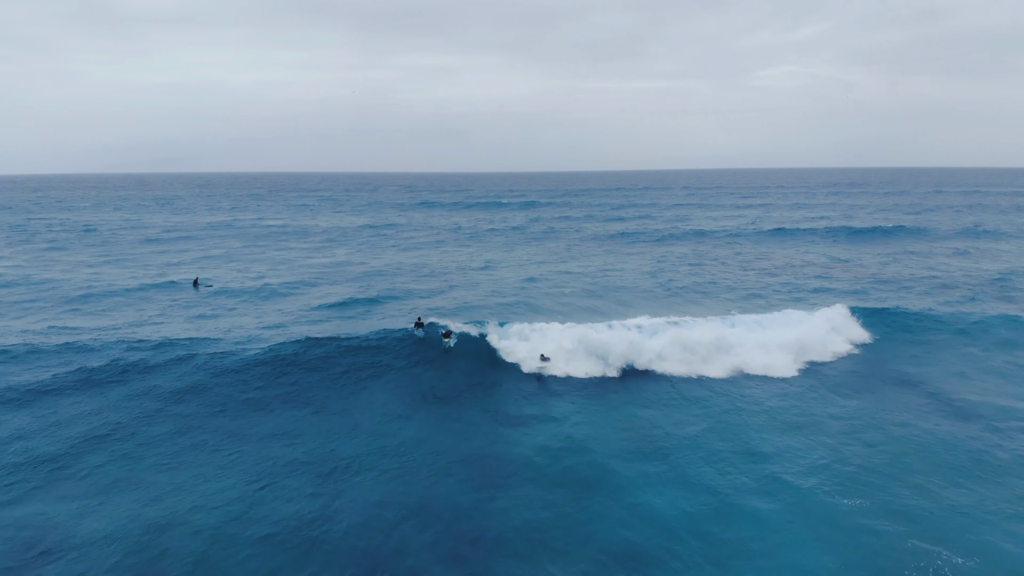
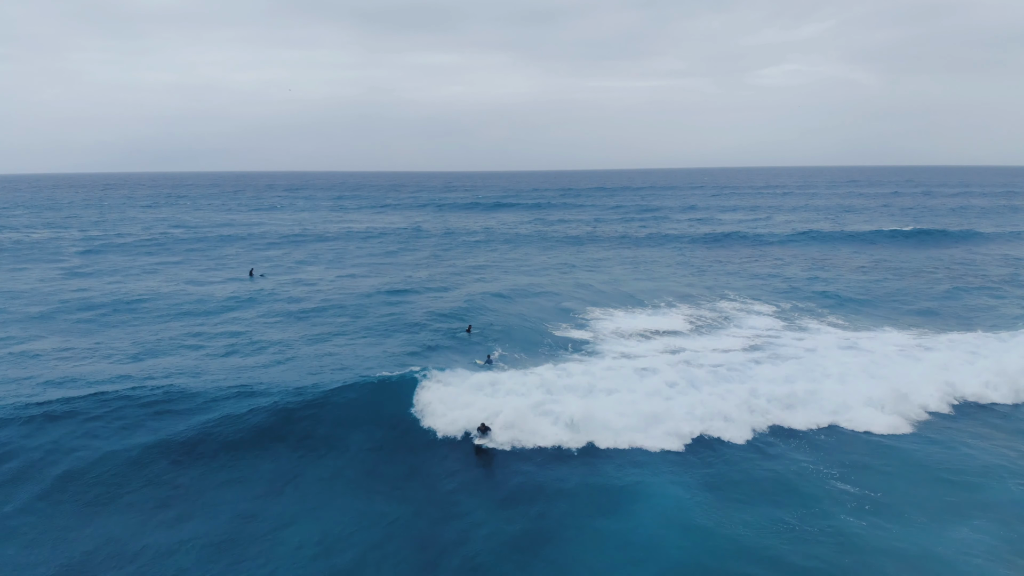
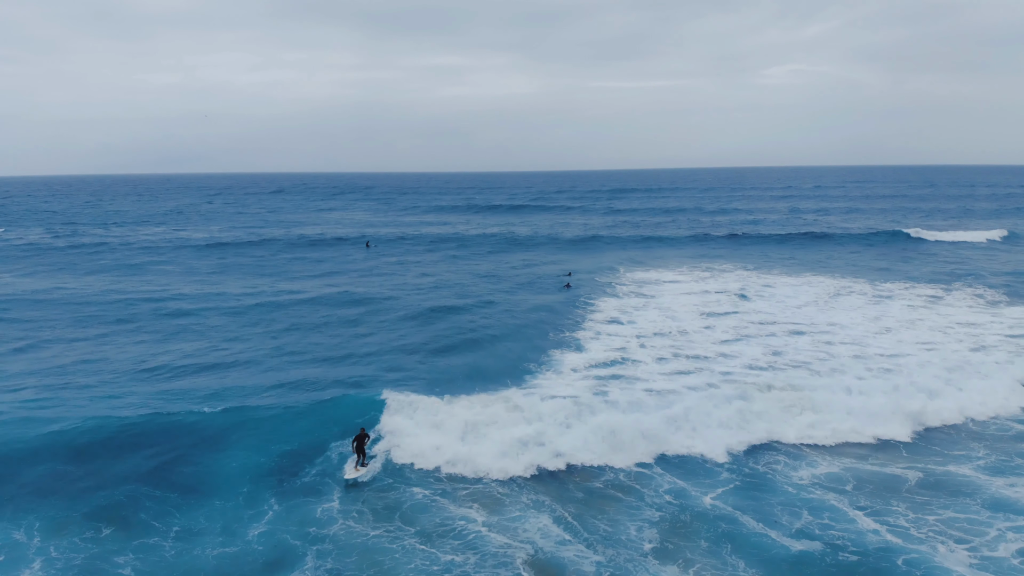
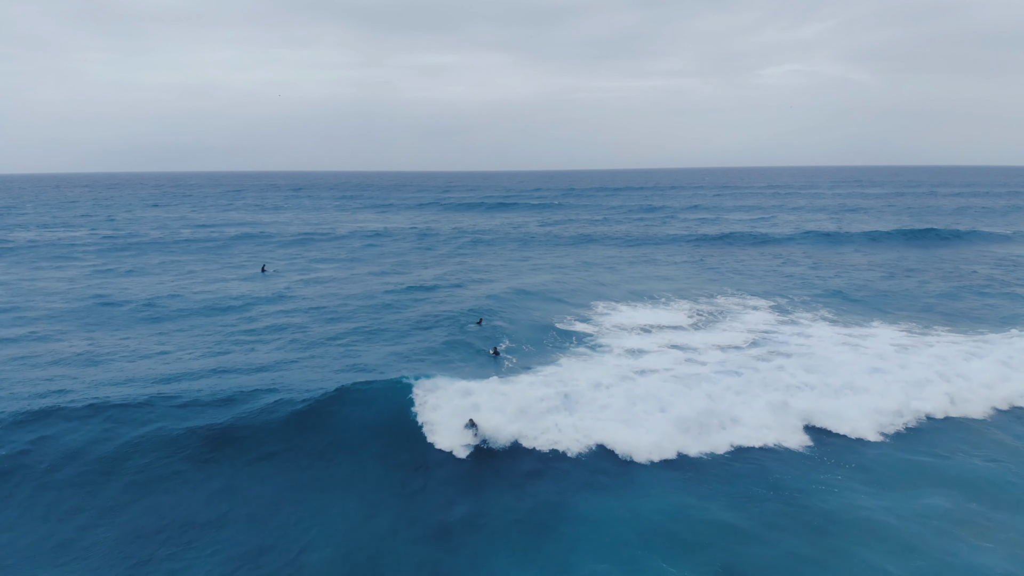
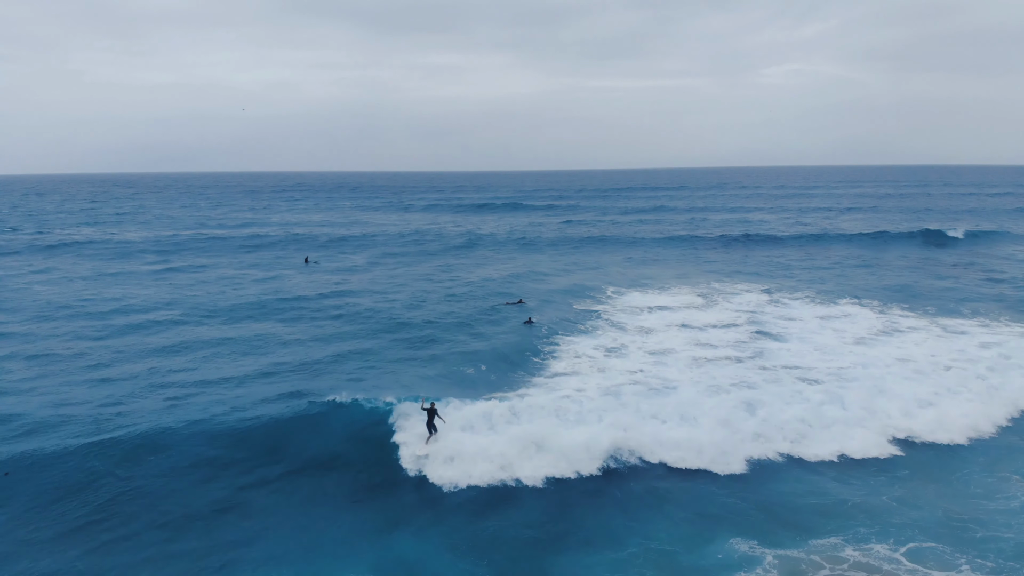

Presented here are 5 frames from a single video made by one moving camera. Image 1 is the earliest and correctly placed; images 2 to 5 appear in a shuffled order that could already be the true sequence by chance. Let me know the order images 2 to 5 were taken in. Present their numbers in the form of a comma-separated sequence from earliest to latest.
2, 4, 5, 3
